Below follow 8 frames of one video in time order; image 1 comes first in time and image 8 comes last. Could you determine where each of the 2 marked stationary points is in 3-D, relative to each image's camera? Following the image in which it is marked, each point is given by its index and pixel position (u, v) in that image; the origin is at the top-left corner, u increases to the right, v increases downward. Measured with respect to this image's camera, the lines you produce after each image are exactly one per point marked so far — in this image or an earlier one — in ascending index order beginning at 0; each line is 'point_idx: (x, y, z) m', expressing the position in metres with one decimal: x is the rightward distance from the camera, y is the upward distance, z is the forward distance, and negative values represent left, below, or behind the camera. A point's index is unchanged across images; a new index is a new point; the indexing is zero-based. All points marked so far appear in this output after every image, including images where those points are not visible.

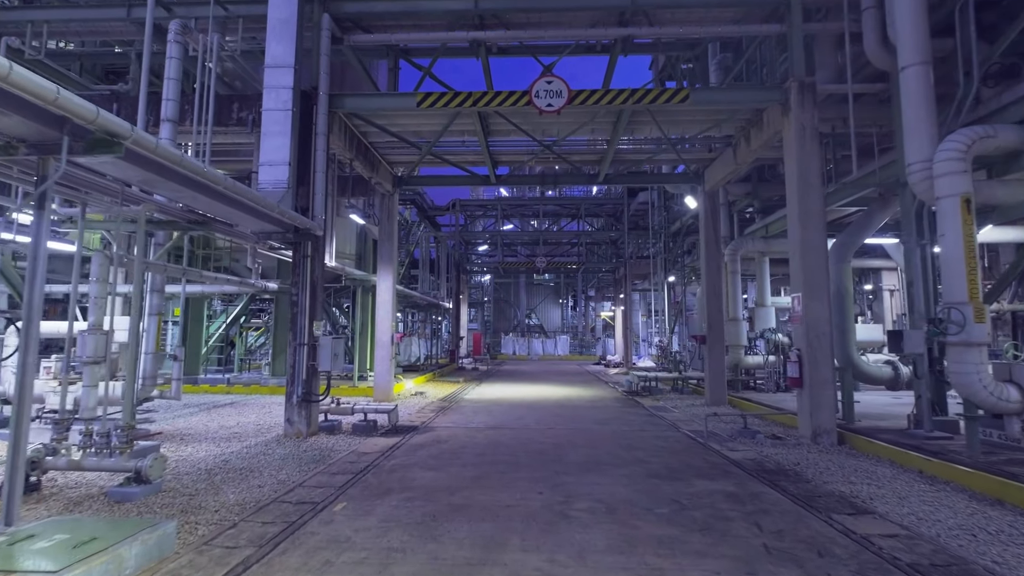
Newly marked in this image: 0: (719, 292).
0: (+4.2, -0.1, +11.6) m
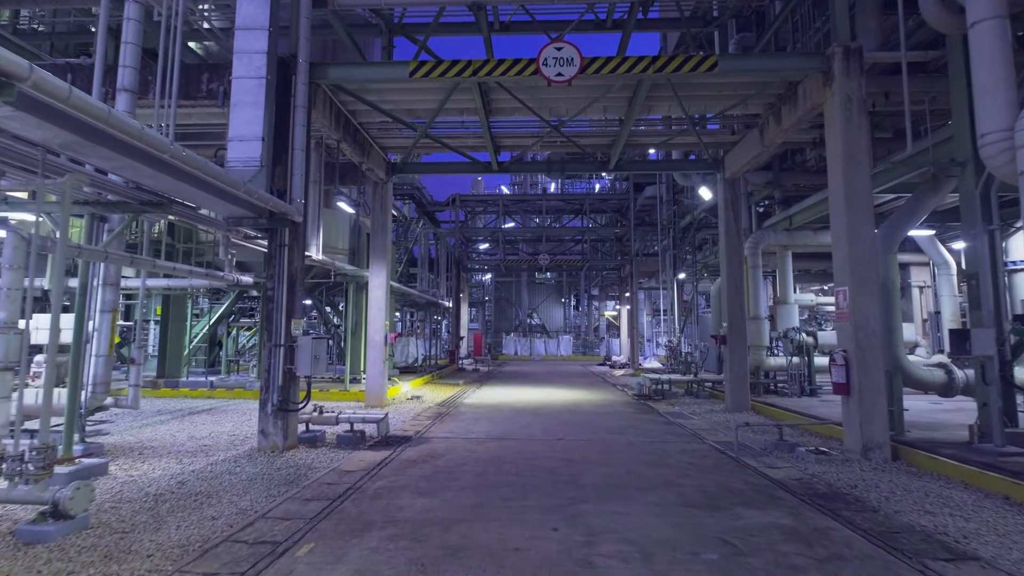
0: (+4.2, 0.0, +10.7) m
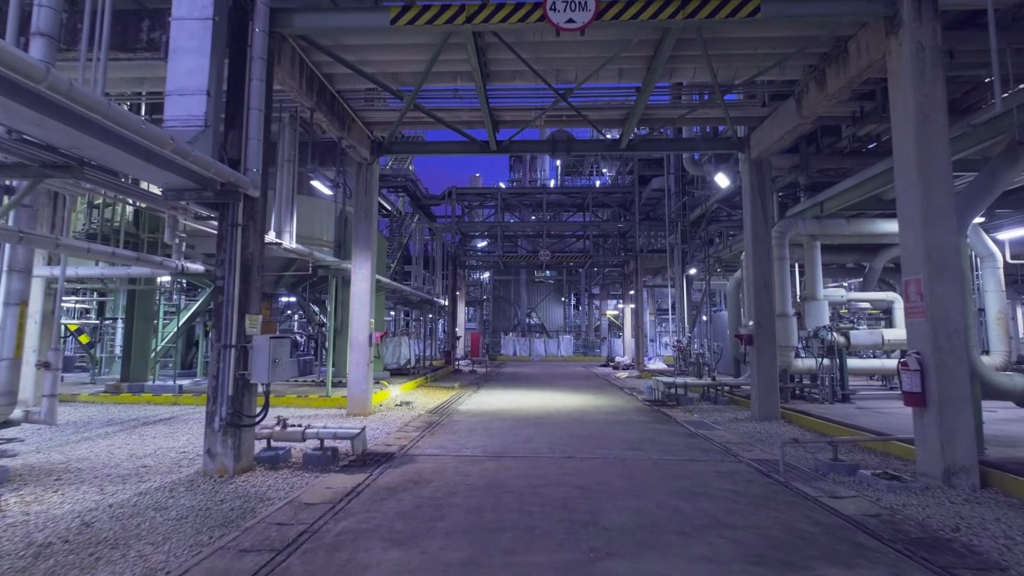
0: (+4.2, +0.1, +9.5) m
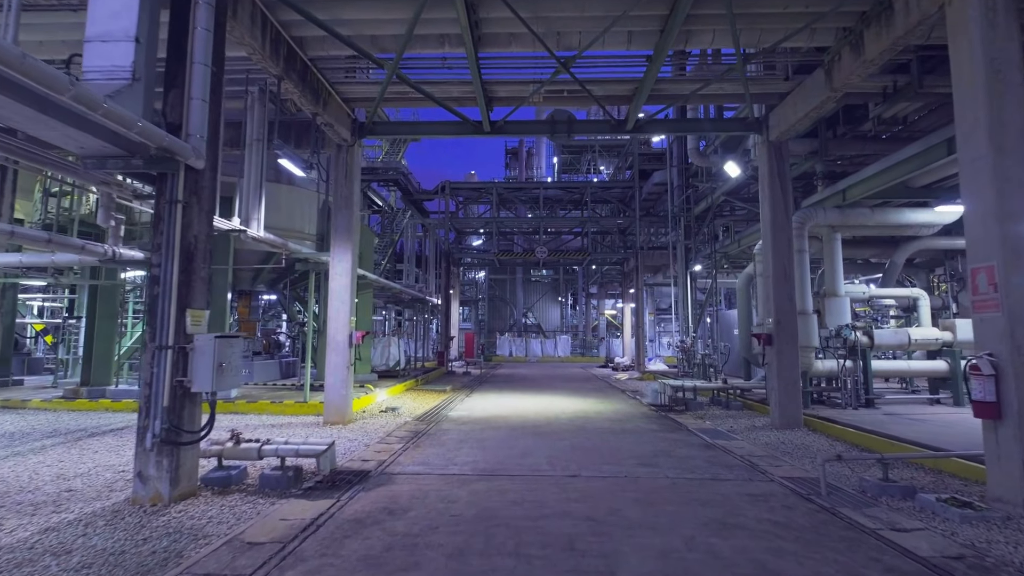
0: (+4.2, +0.2, +8.7) m
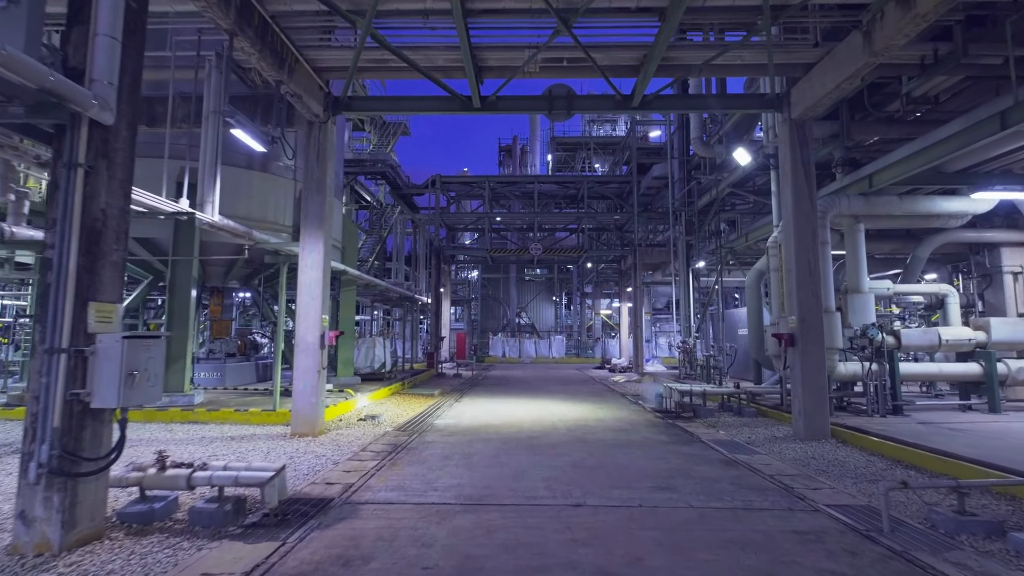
0: (+4.1, +0.2, +7.8) m
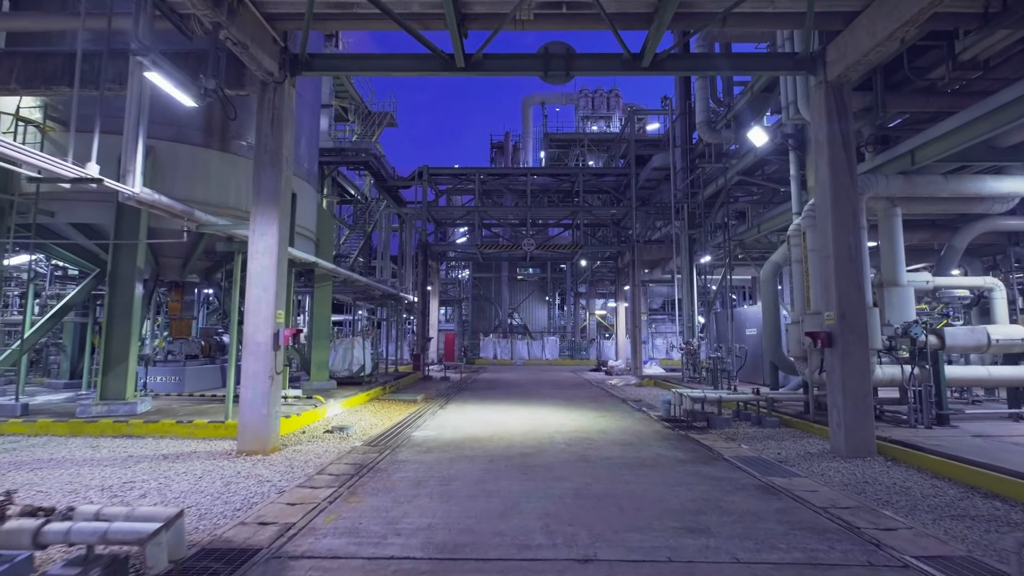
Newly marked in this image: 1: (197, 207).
0: (+3.9, +0.4, +6.6) m
1: (-5.0, +1.3, +9.1) m
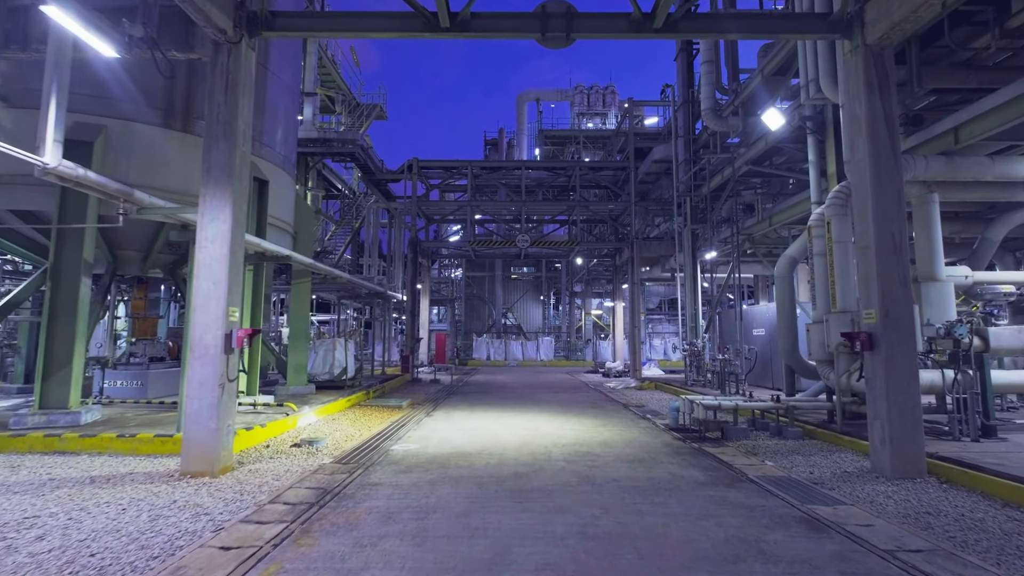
0: (+3.9, +0.4, +5.7) m
1: (-5.1, +1.3, +8.2) m
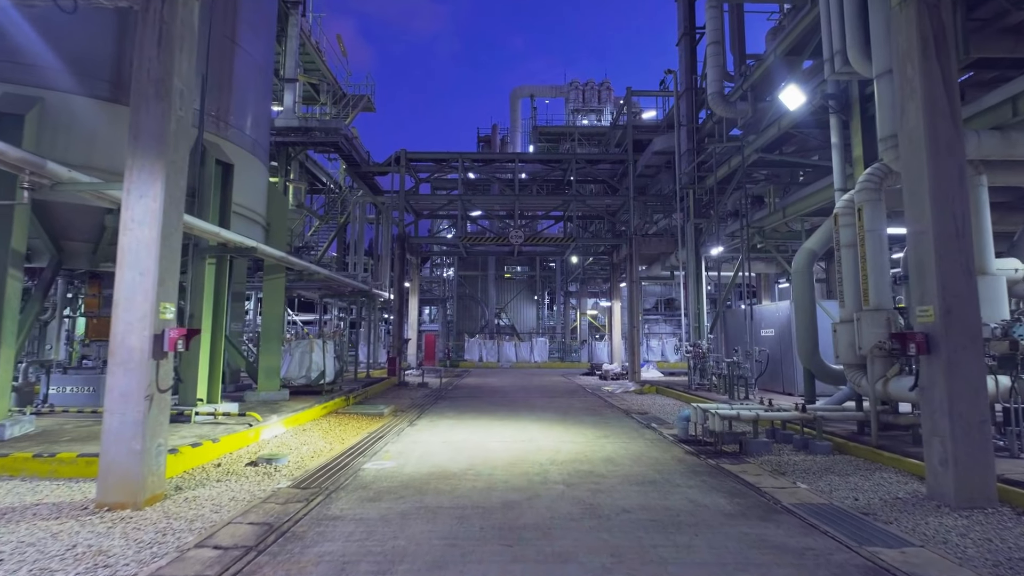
0: (+3.8, +0.5, +4.8) m
1: (-5.2, +1.4, +7.2) m
